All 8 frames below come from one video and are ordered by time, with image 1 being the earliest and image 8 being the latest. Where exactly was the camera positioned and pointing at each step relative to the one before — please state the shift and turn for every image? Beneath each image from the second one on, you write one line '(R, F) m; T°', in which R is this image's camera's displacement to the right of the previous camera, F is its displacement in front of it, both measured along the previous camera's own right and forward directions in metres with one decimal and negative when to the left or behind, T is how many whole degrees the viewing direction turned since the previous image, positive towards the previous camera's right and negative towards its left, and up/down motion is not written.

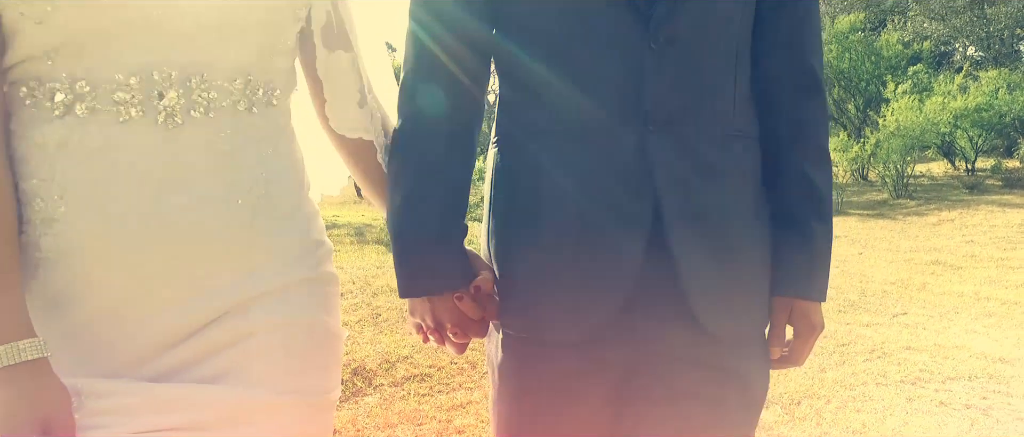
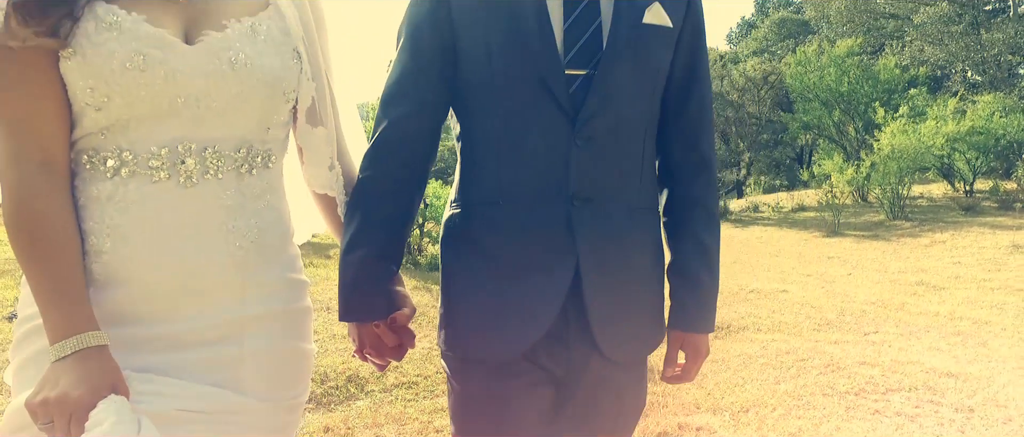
(+0.1, -0.4) m; -1°
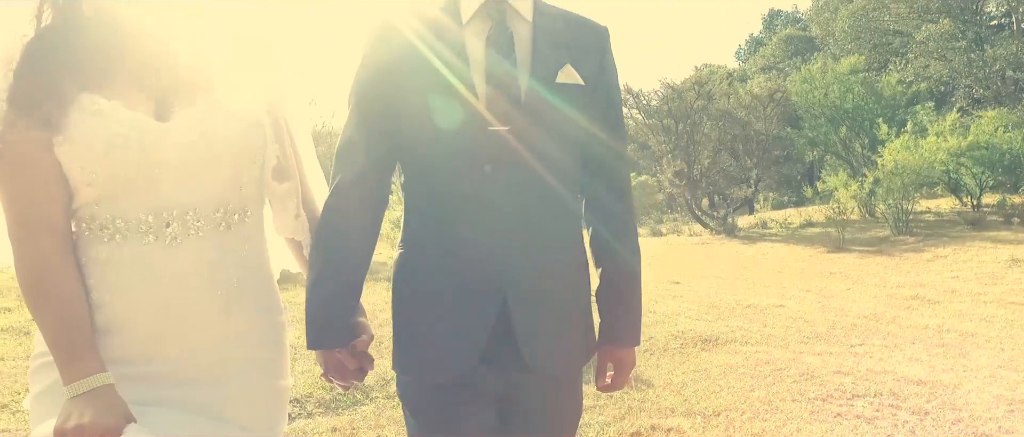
(+0.1, -0.4) m; -1°
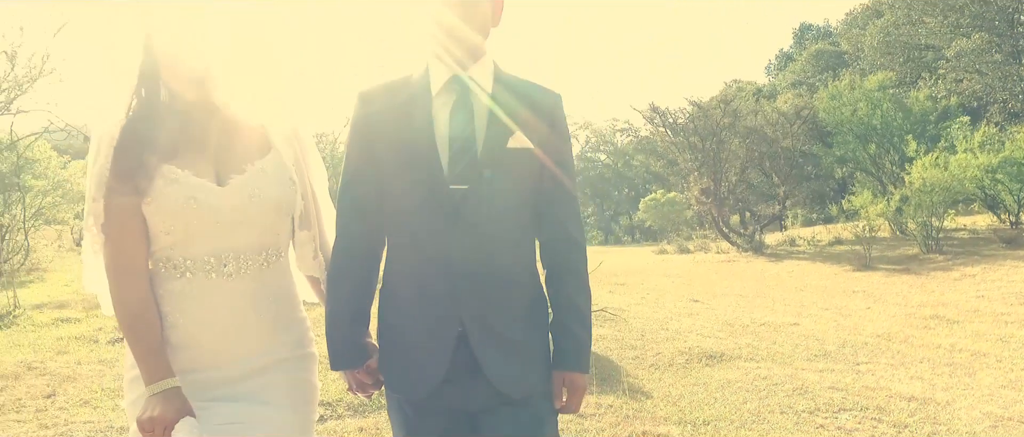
(+0.2, -0.4) m; -3°
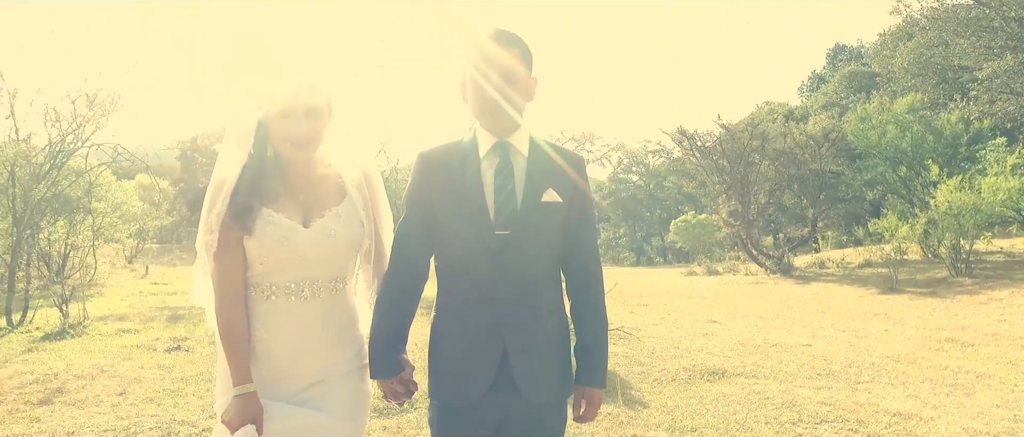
(+0.2, -0.6) m; -3°
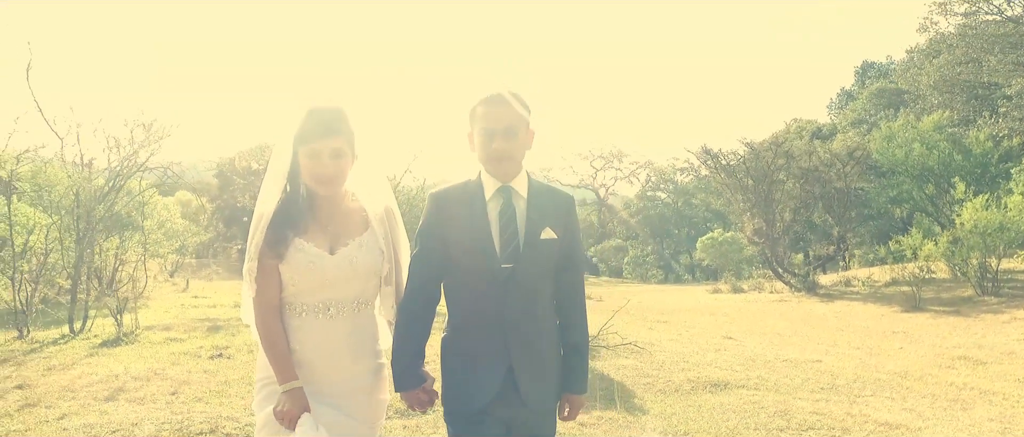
(+0.2, -0.5) m; -2°
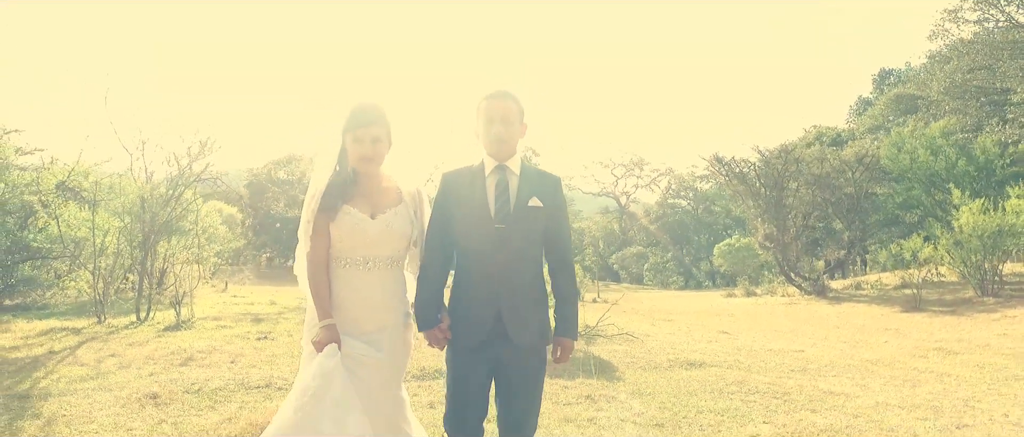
(+0.3, -1.1) m; -2°
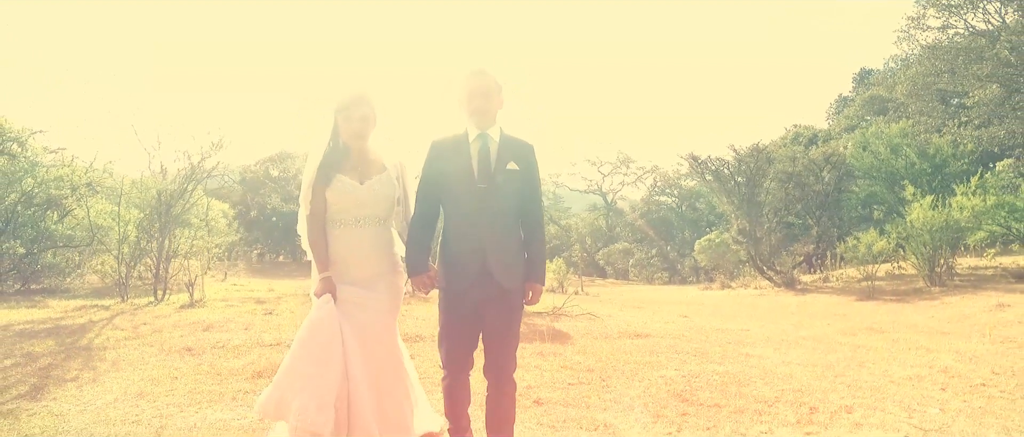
(+0.3, -1.3) m; +1°
